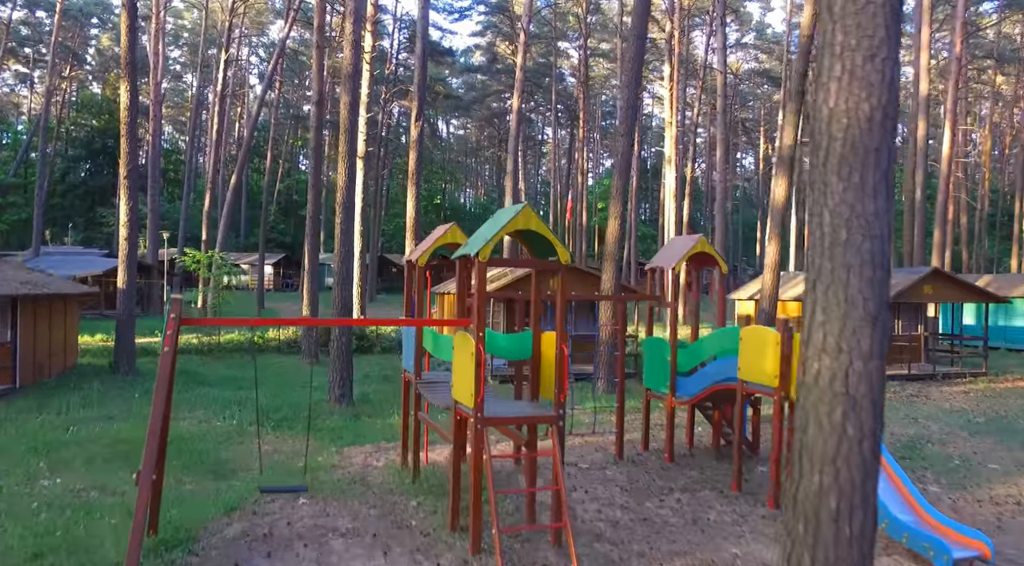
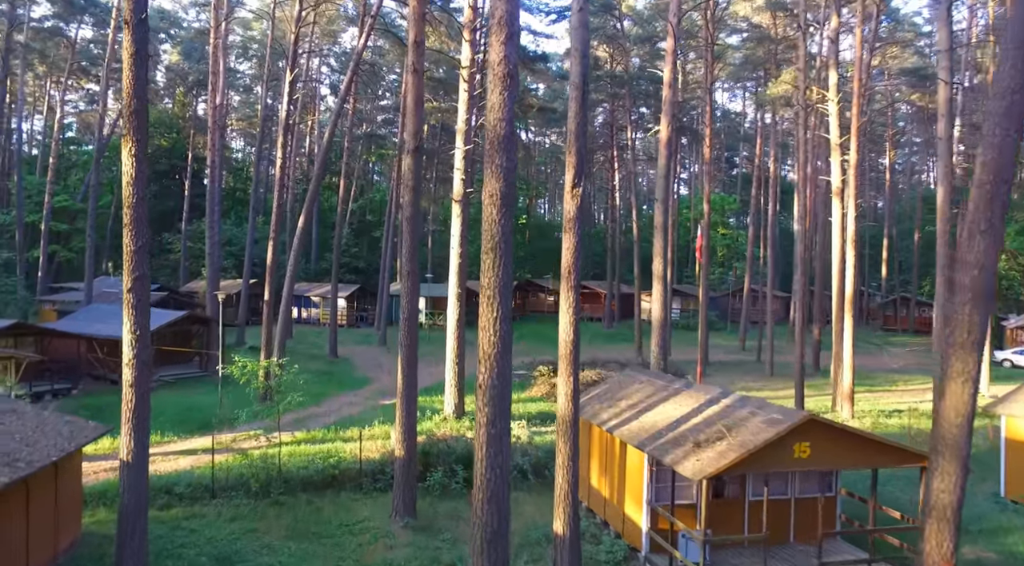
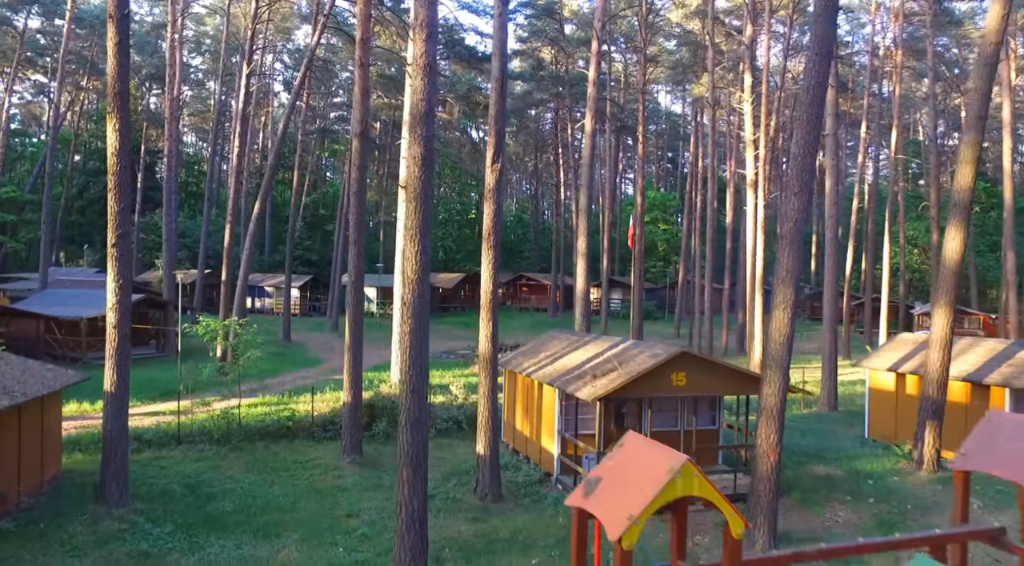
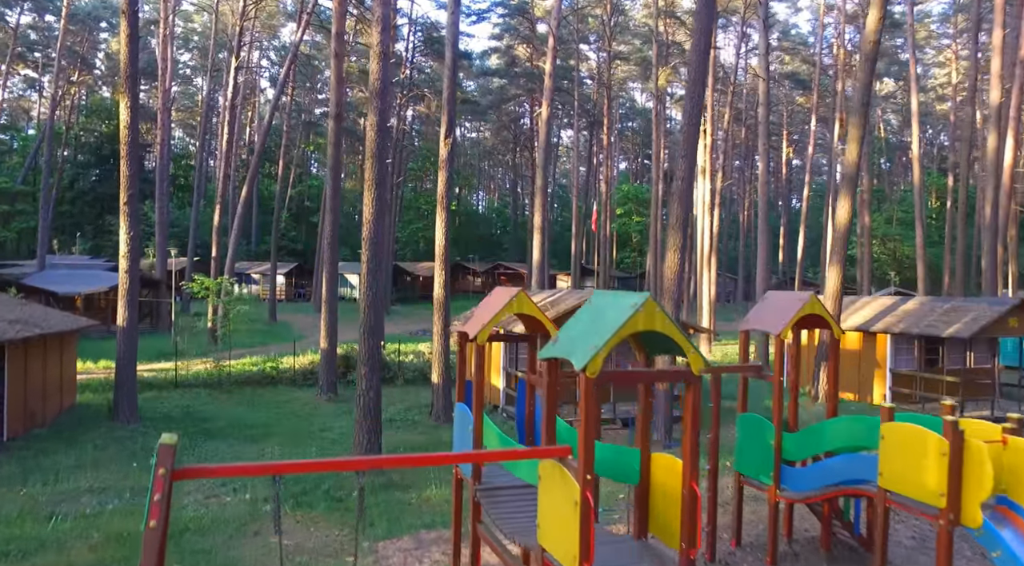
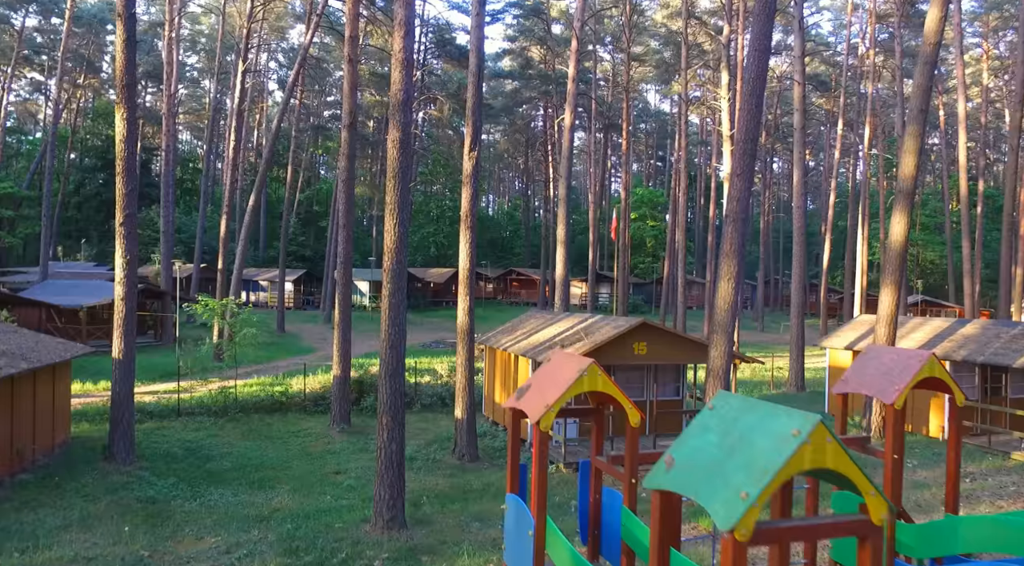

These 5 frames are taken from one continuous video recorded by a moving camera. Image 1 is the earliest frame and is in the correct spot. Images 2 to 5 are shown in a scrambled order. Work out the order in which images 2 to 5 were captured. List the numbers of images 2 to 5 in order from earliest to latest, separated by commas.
4, 5, 3, 2
